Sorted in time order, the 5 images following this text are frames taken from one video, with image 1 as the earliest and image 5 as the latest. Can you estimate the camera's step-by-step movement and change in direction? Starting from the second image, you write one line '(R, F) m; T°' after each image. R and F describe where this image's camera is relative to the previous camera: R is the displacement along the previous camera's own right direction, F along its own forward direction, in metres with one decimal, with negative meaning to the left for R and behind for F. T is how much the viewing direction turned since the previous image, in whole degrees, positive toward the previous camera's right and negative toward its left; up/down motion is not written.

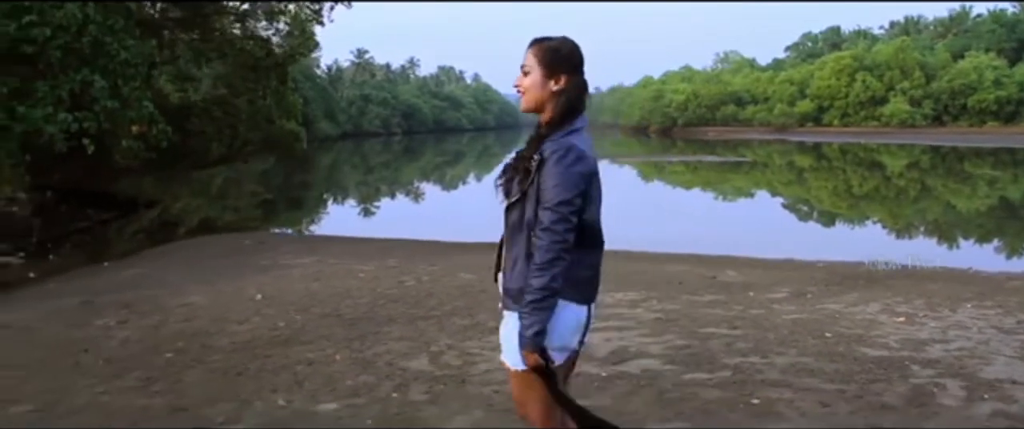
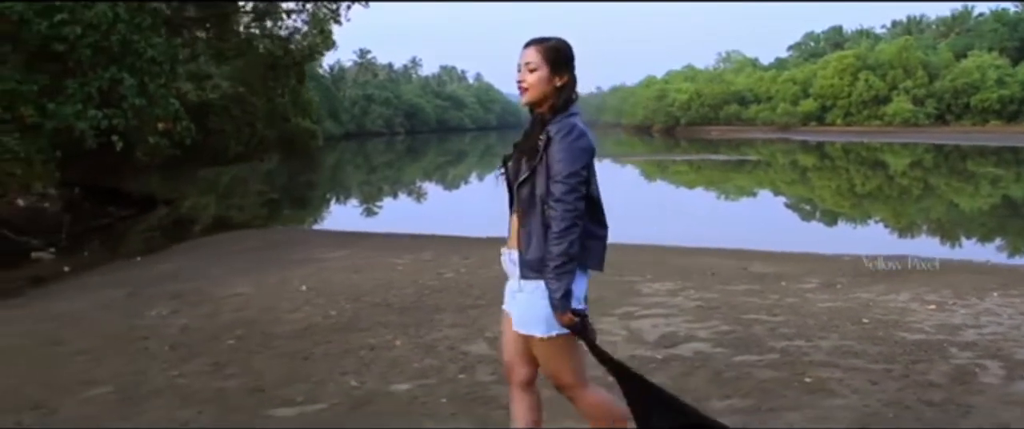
(-0.3, -0.2) m; 0°
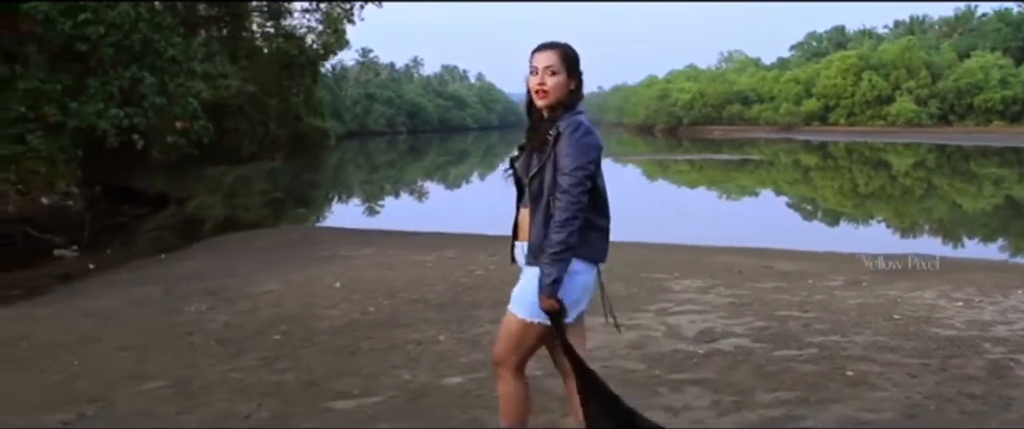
(-0.2, -0.1) m; 0°
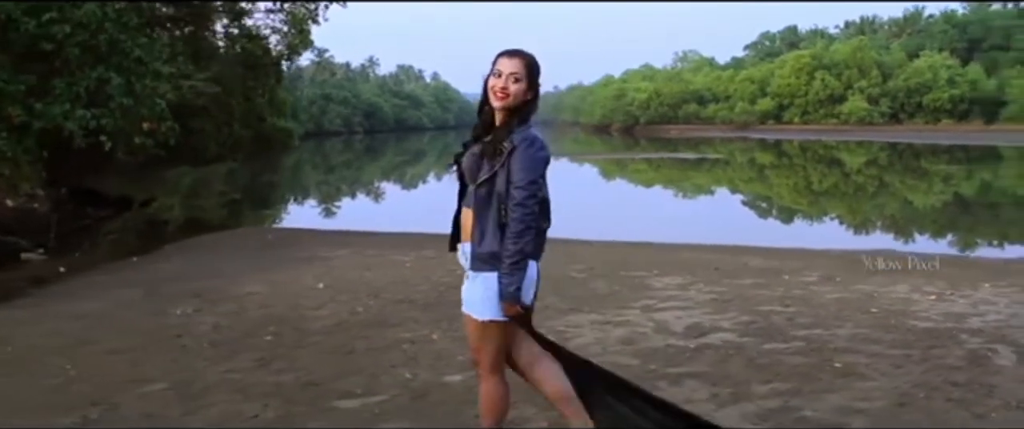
(-0.2, -0.1) m; +2°
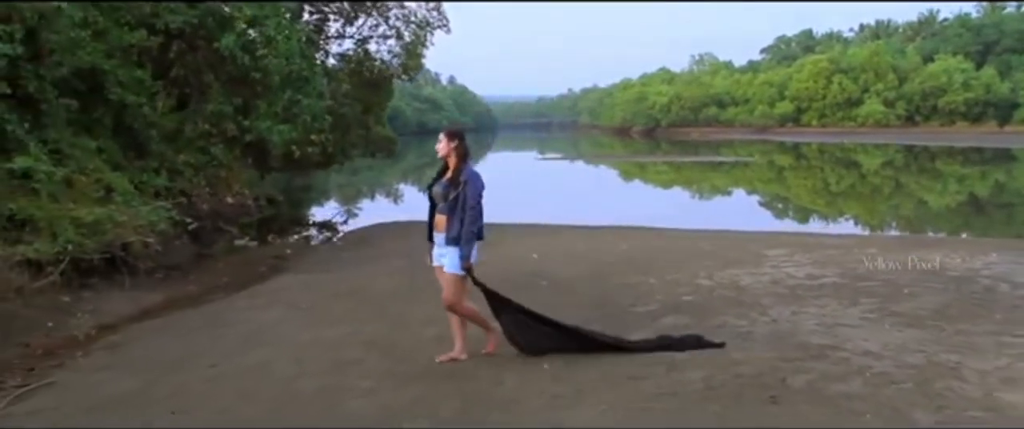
(-1.7, -3.8) m; -1°
